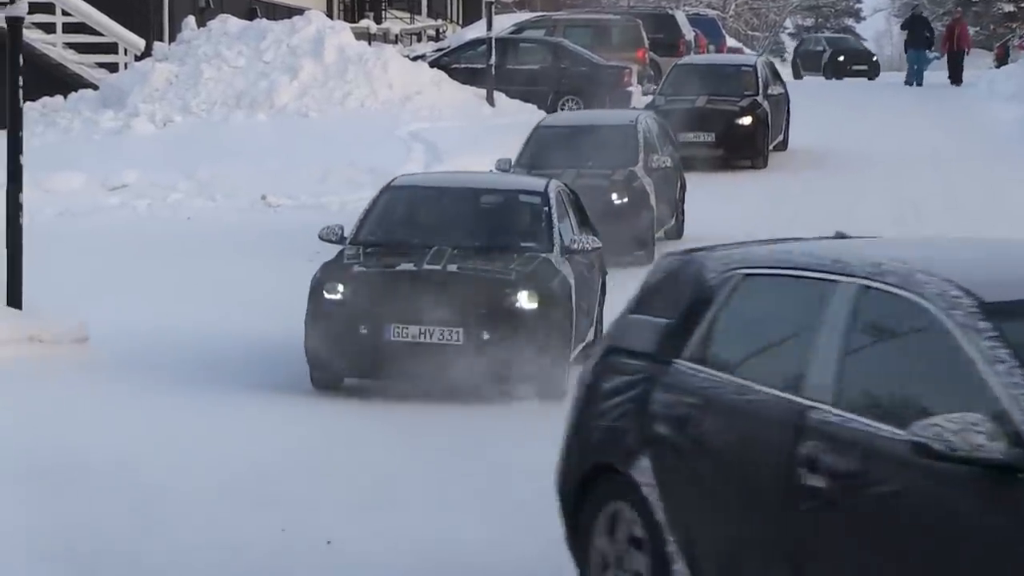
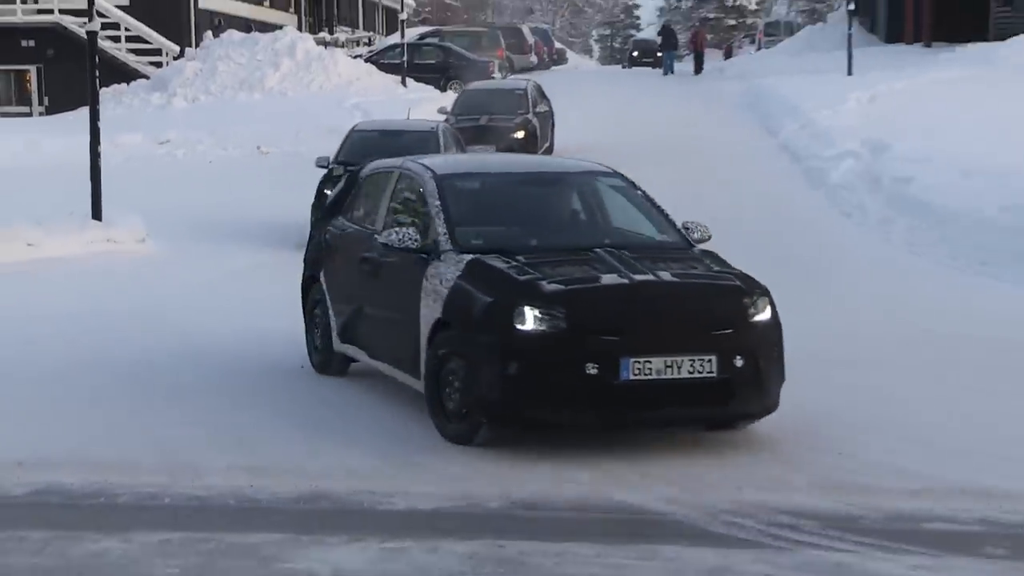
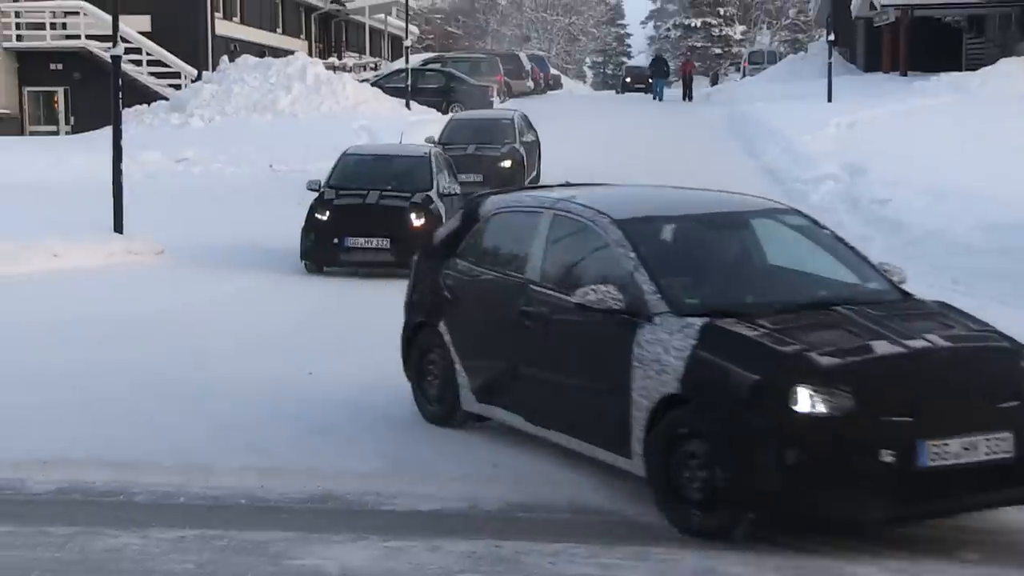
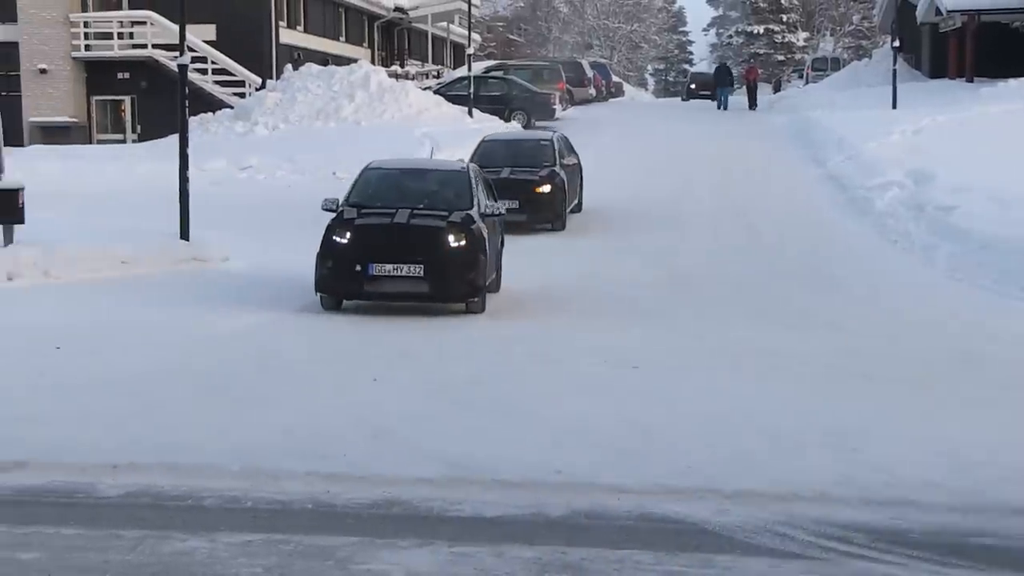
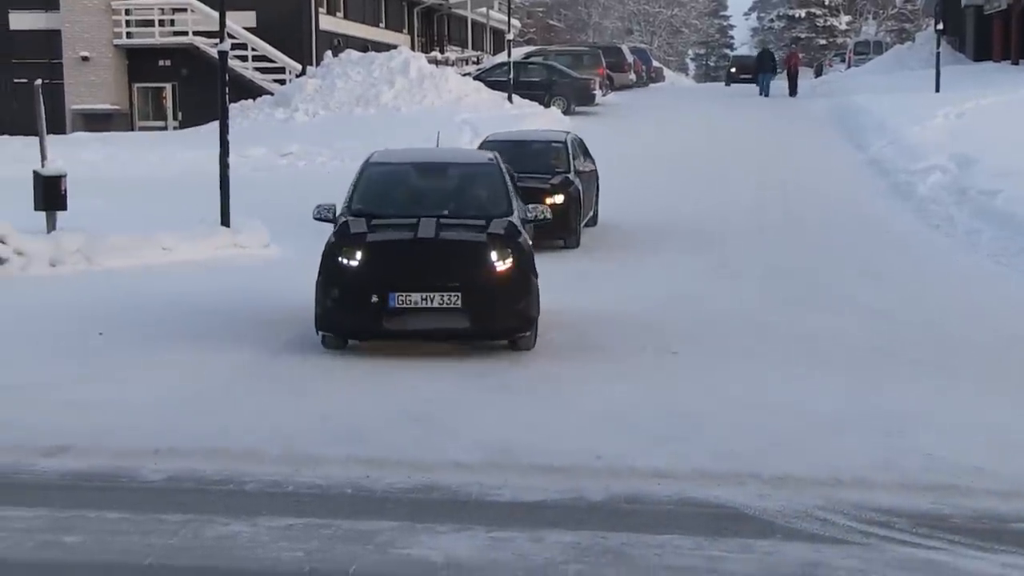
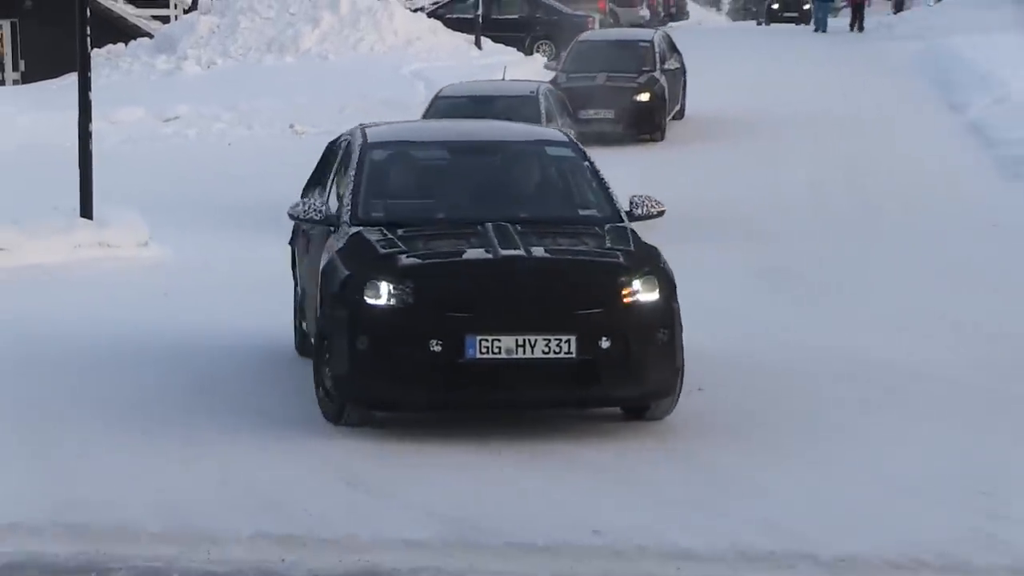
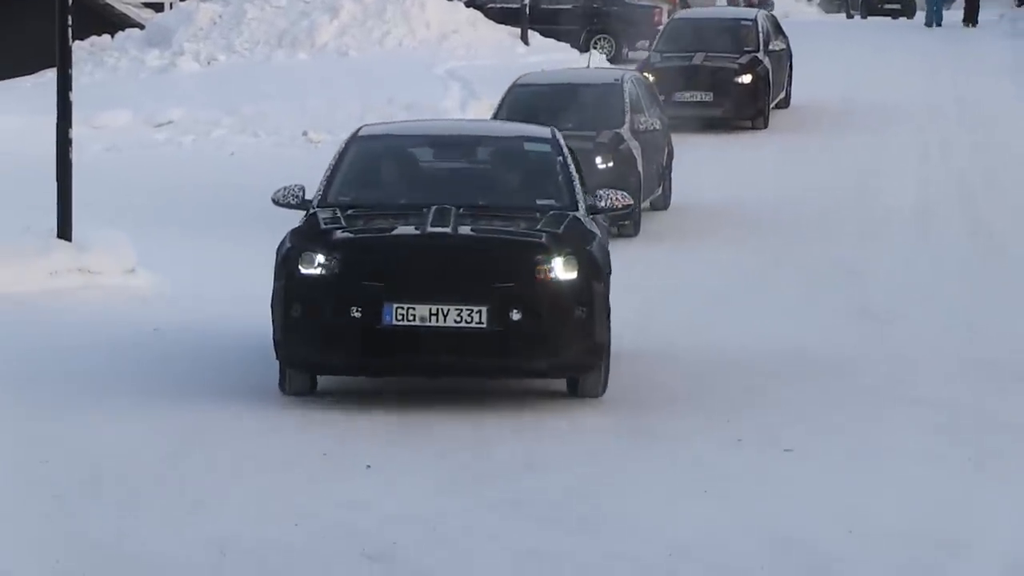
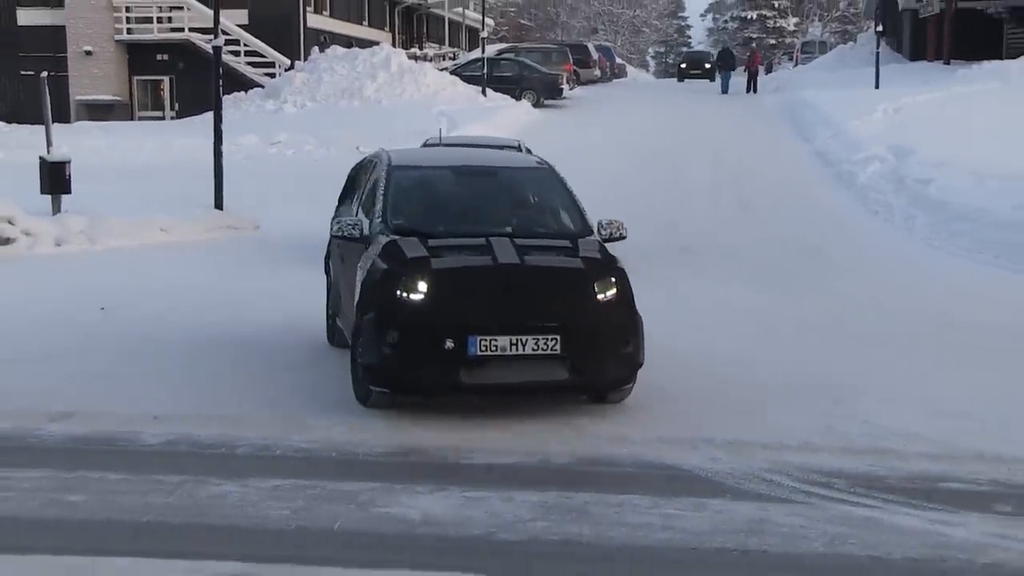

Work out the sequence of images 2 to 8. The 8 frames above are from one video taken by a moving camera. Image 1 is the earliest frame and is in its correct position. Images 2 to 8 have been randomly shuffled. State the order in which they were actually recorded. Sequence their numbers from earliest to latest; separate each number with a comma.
7, 6, 2, 3, 4, 5, 8
